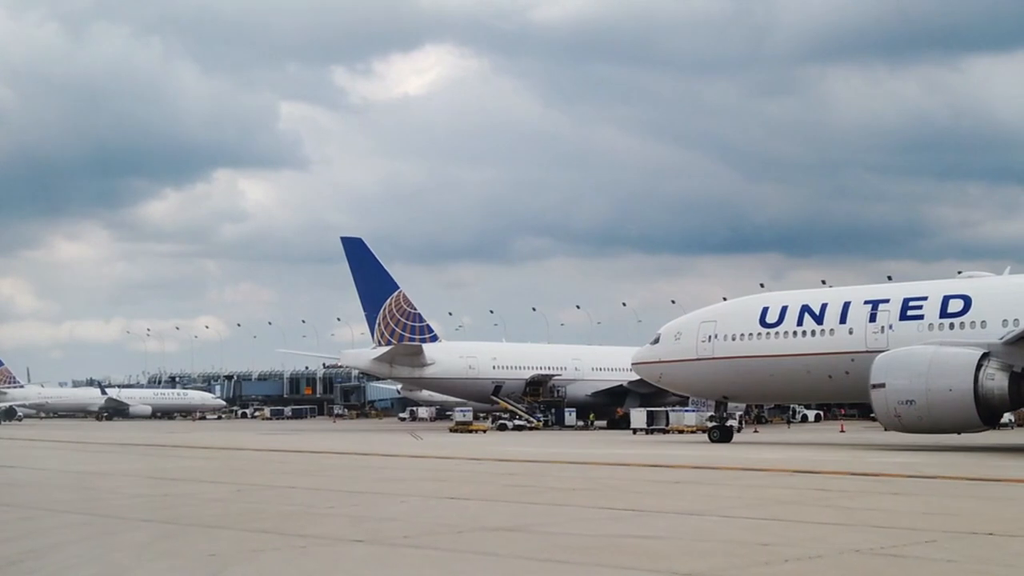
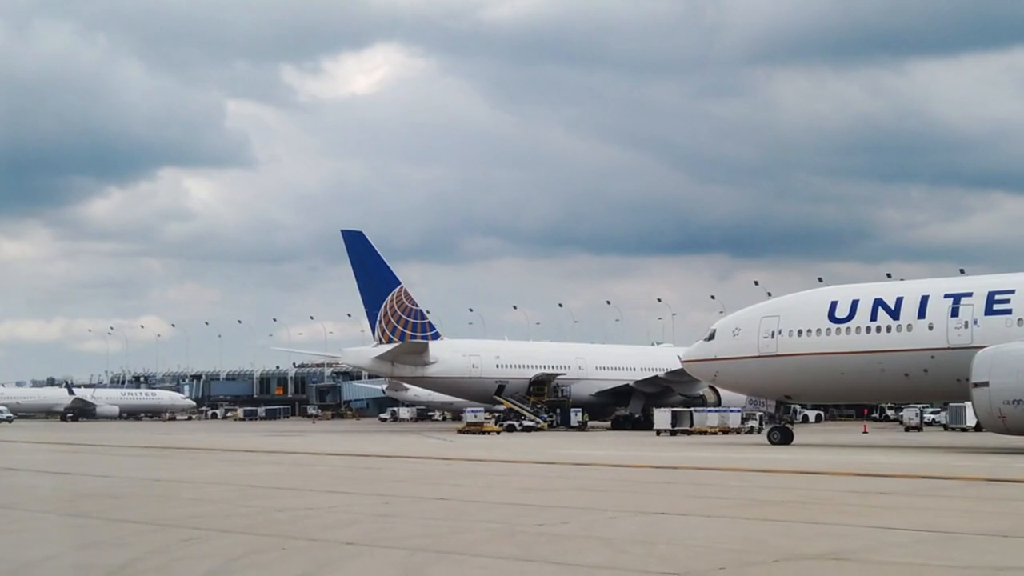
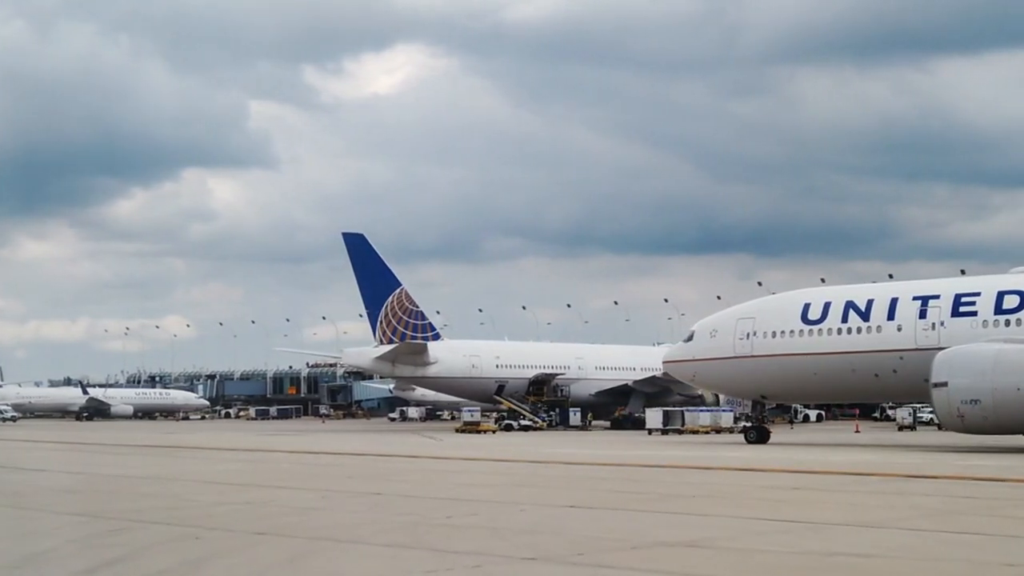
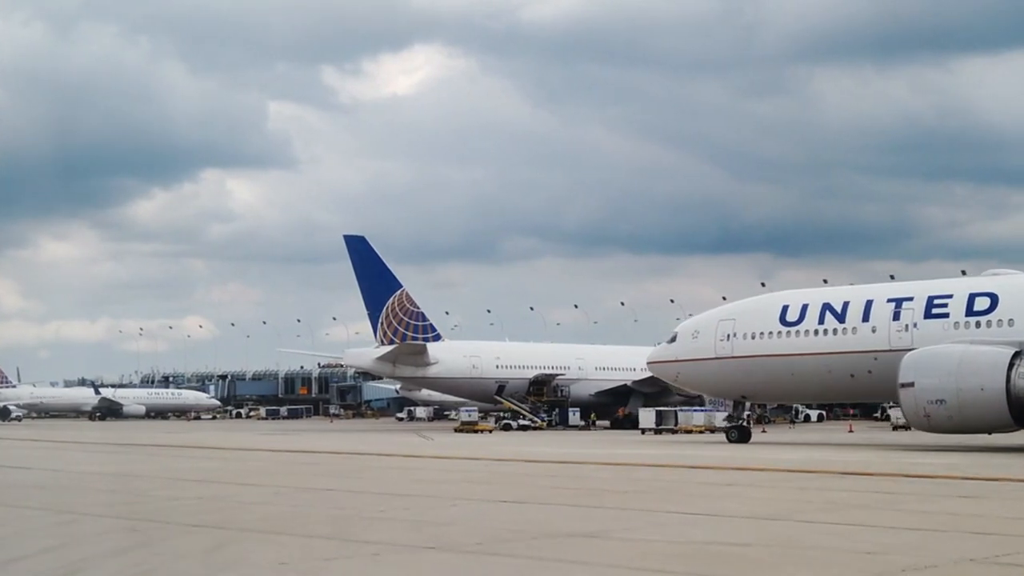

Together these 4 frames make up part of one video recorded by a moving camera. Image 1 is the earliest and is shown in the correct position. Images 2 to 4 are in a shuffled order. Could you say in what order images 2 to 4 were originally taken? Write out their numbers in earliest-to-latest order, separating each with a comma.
4, 3, 2
